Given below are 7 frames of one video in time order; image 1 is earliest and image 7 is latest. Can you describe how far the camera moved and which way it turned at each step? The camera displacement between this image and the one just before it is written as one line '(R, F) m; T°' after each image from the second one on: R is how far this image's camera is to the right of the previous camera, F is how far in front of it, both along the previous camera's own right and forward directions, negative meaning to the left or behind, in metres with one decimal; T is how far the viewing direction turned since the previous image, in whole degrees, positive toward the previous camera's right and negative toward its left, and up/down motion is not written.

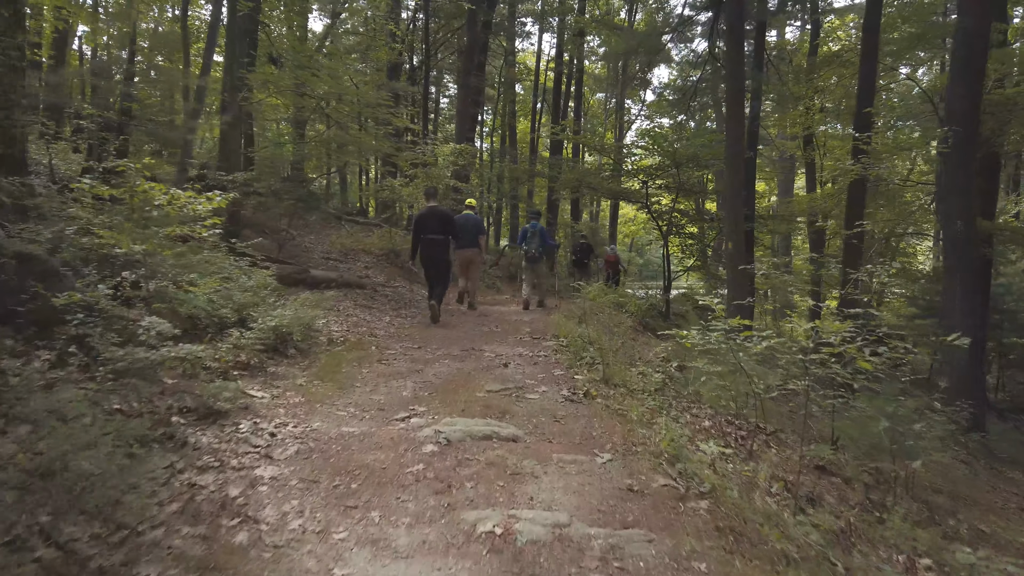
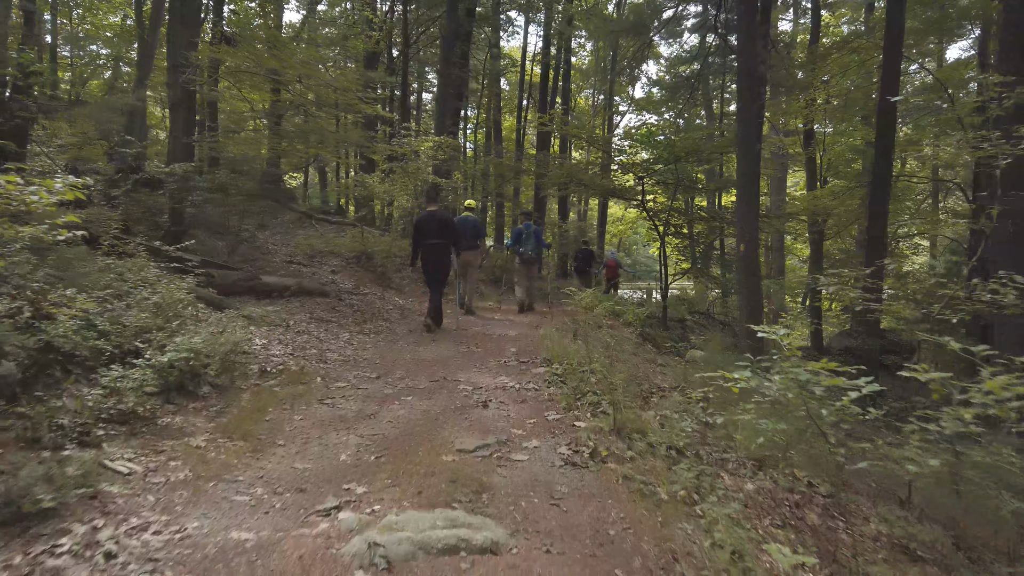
(0.0, +1.2) m; +1°
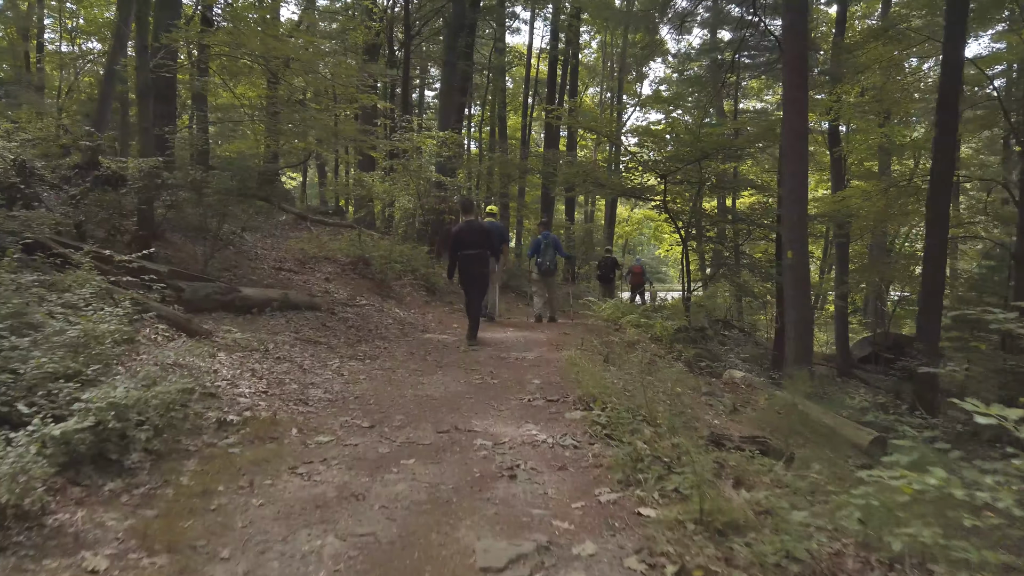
(-0.1, +1.1) m; 0°
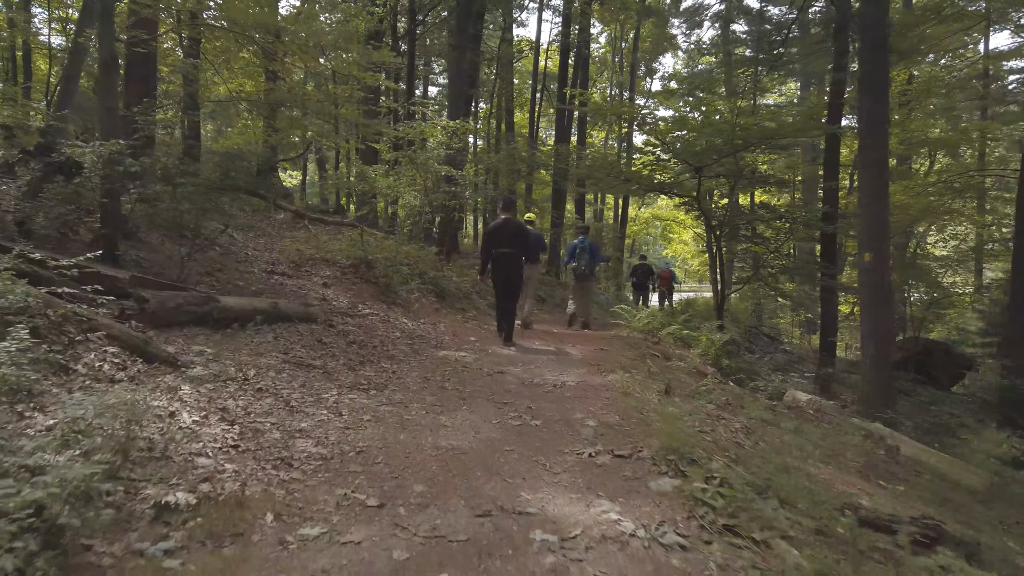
(-0.2, +1.2) m; 0°
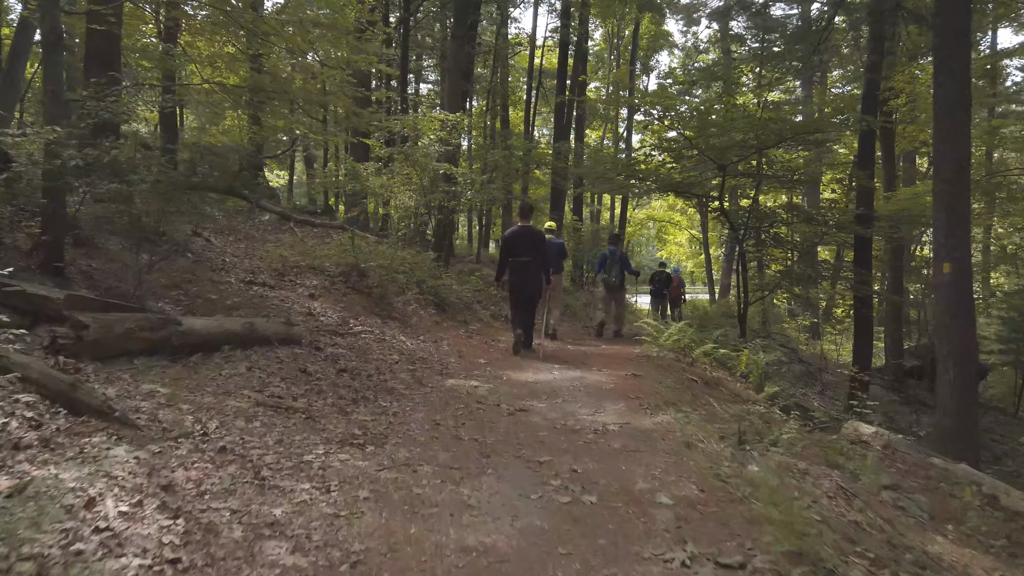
(-0.2, +1.0) m; +1°
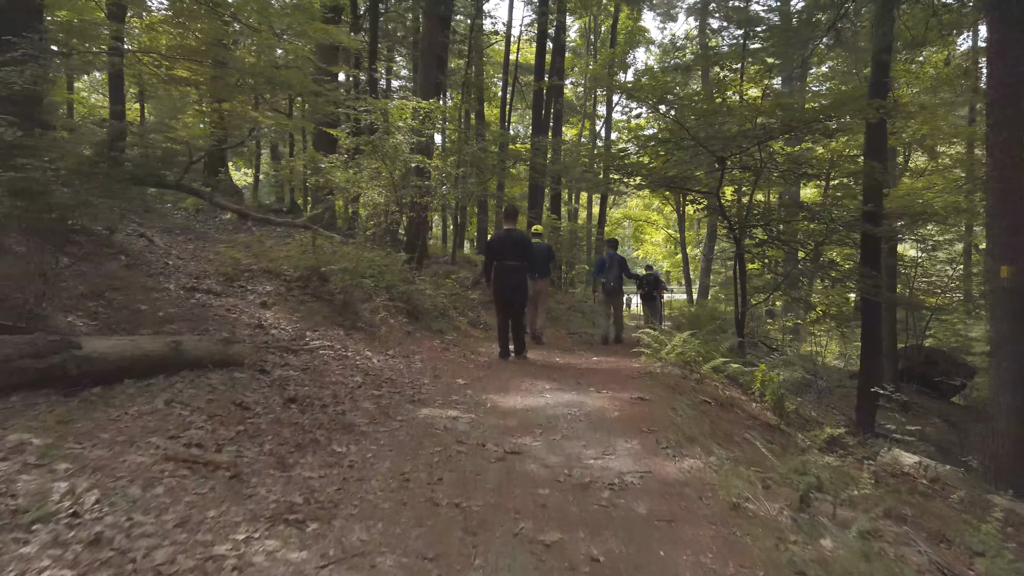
(-0.1, +0.9) m; +2°
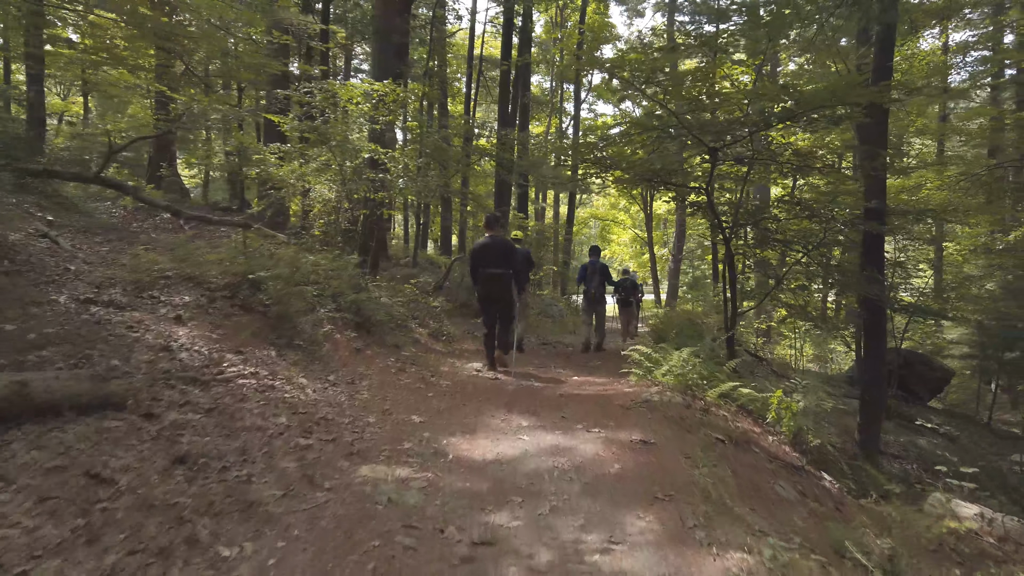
(0.0, +1.1) m; +3°
